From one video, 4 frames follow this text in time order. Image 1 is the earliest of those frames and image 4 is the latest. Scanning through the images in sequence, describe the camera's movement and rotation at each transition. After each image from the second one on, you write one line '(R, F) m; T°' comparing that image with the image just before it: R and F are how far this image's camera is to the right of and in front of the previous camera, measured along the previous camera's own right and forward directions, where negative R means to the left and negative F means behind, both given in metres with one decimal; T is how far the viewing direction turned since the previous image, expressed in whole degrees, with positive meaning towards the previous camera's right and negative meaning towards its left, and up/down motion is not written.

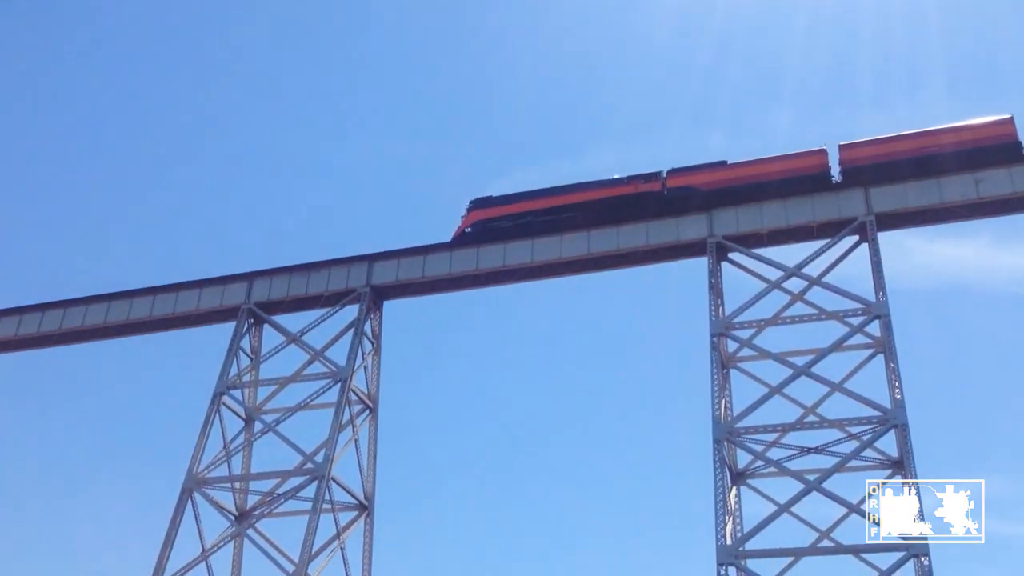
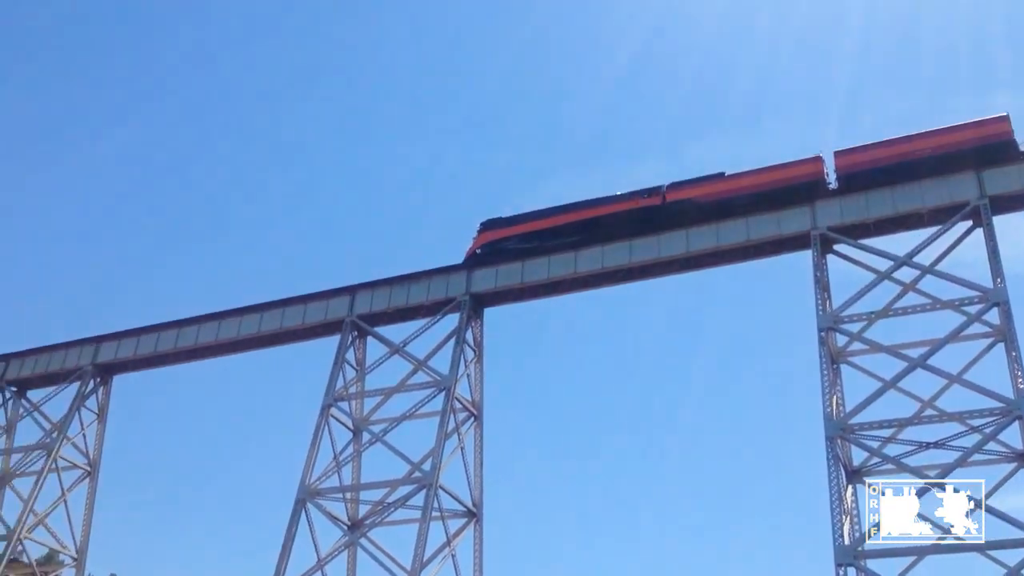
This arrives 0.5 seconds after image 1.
(+0.1, -0.1) m; -6°
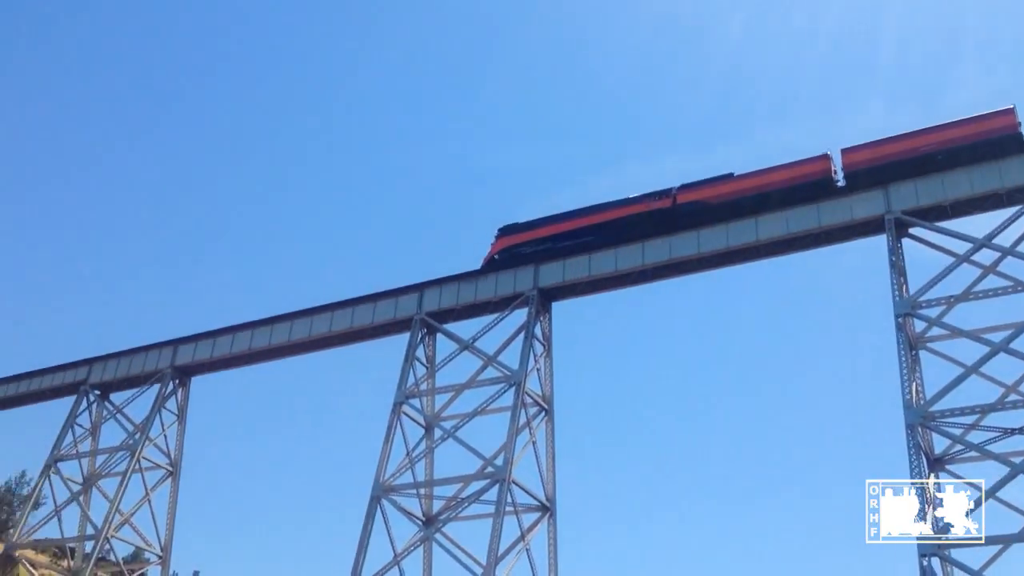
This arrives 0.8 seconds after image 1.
(+0.2, +0.2) m; -4°
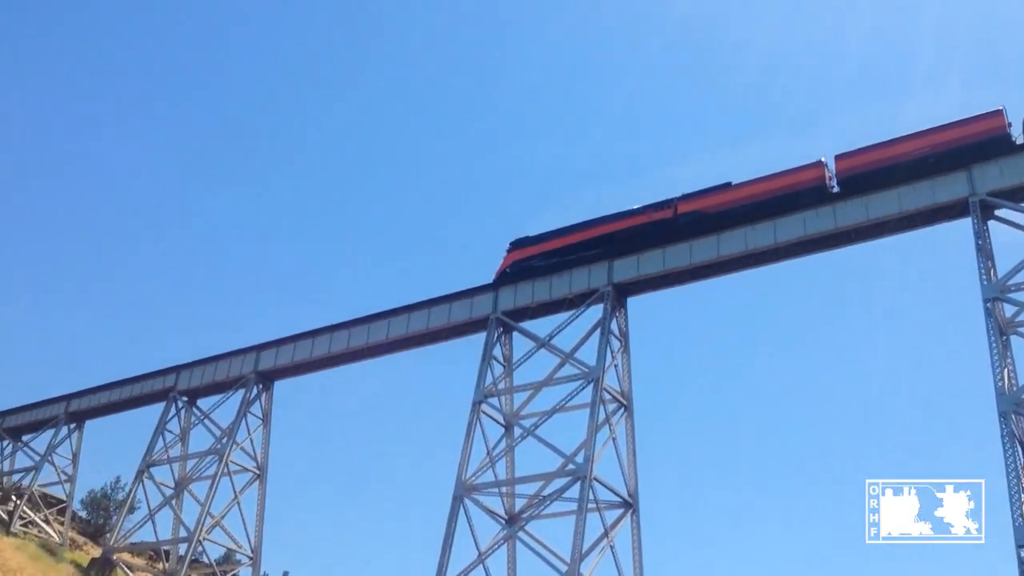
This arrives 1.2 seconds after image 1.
(+0.2, +0.3) m; -5°
